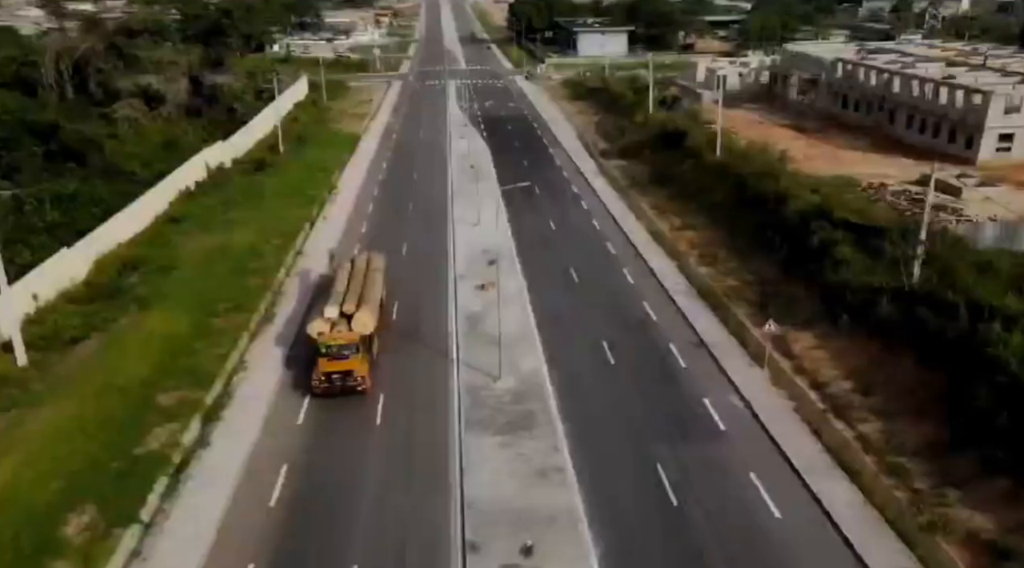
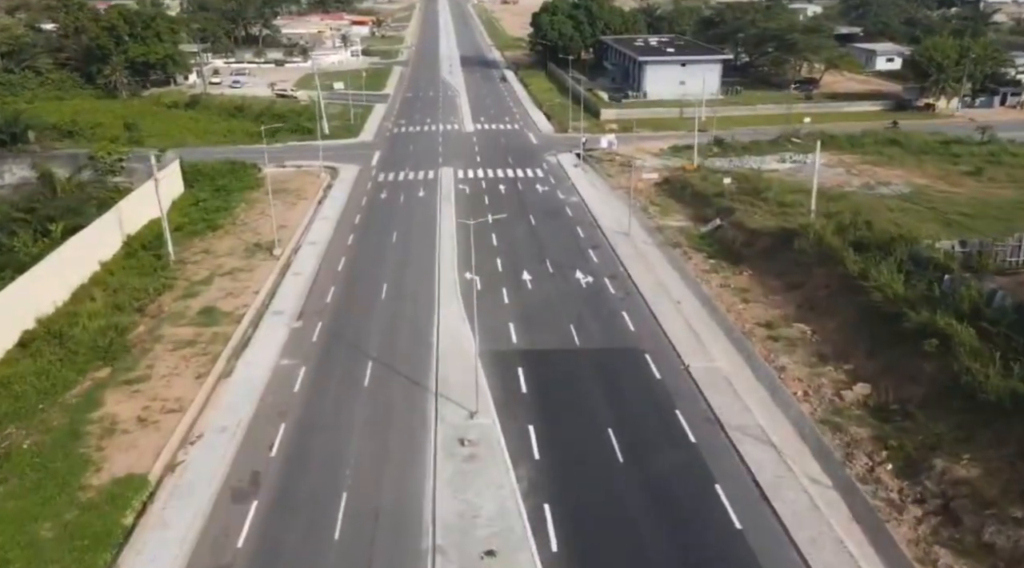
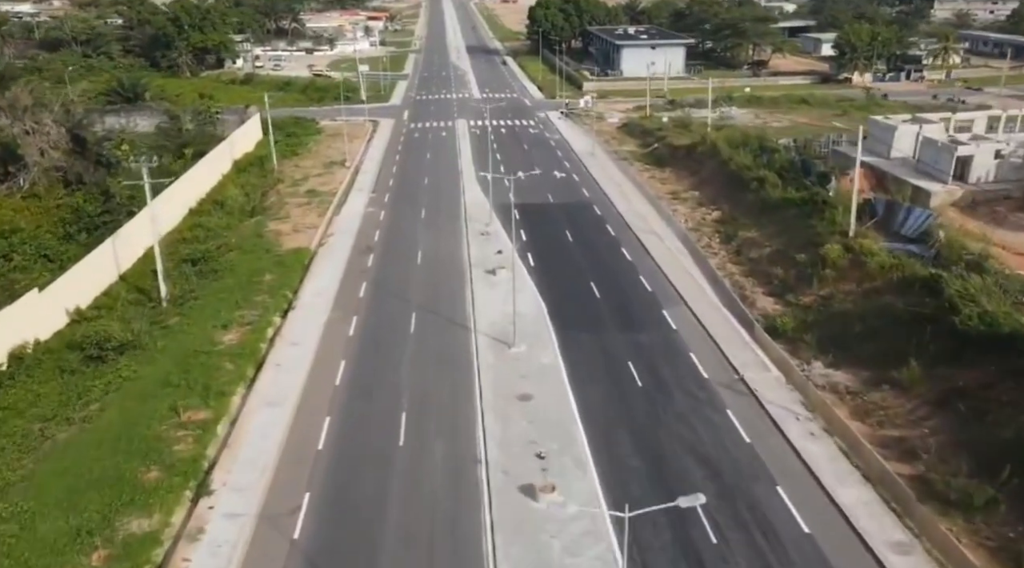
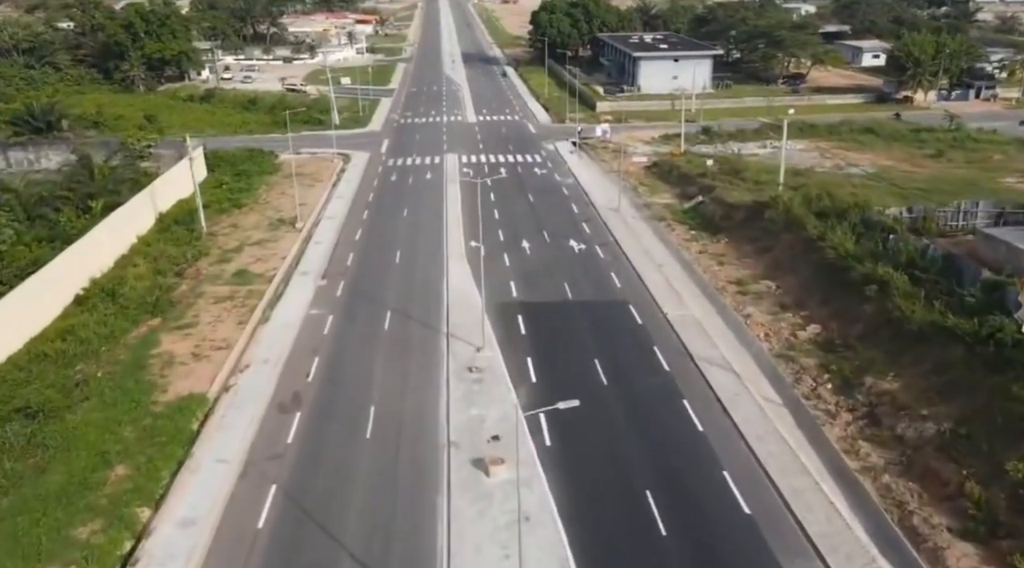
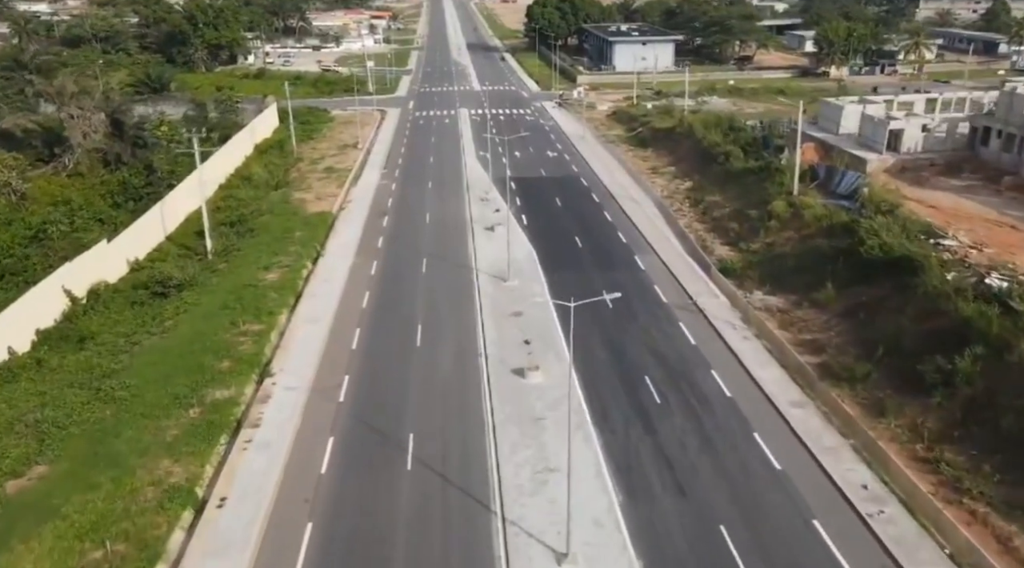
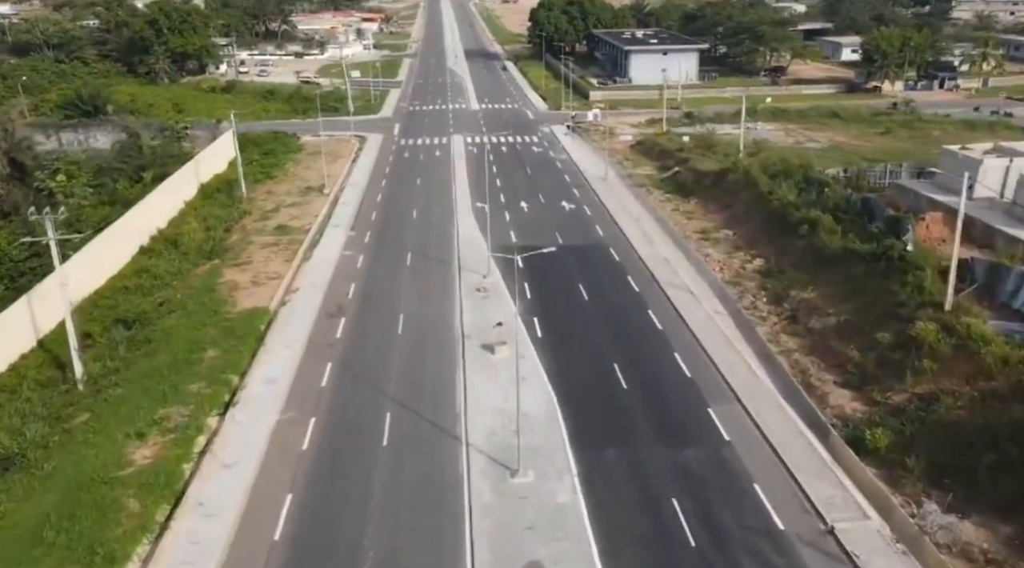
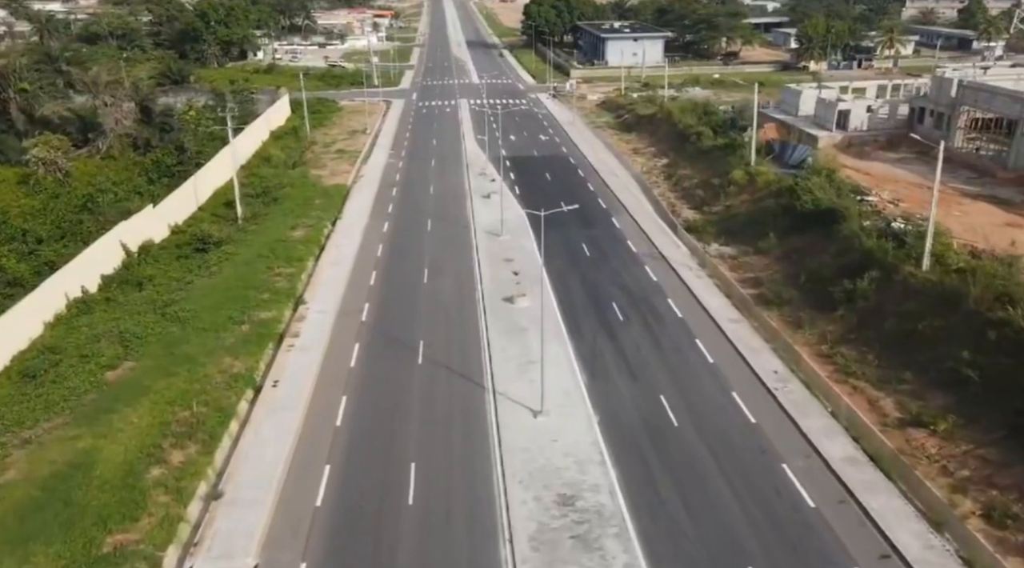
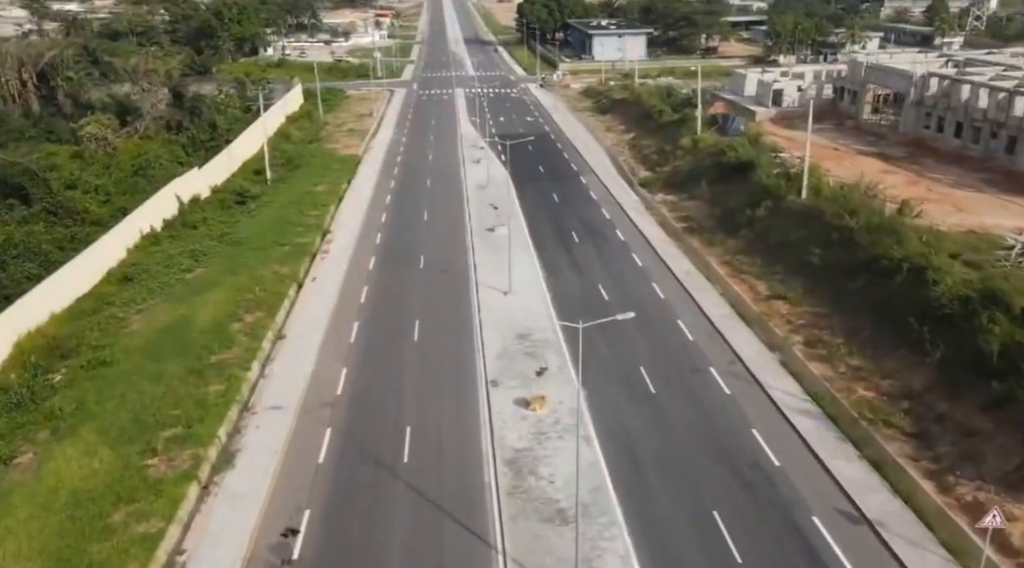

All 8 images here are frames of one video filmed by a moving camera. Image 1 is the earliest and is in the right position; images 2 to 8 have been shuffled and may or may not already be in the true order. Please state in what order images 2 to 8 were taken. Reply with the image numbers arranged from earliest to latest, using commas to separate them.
8, 7, 5, 3, 6, 4, 2
